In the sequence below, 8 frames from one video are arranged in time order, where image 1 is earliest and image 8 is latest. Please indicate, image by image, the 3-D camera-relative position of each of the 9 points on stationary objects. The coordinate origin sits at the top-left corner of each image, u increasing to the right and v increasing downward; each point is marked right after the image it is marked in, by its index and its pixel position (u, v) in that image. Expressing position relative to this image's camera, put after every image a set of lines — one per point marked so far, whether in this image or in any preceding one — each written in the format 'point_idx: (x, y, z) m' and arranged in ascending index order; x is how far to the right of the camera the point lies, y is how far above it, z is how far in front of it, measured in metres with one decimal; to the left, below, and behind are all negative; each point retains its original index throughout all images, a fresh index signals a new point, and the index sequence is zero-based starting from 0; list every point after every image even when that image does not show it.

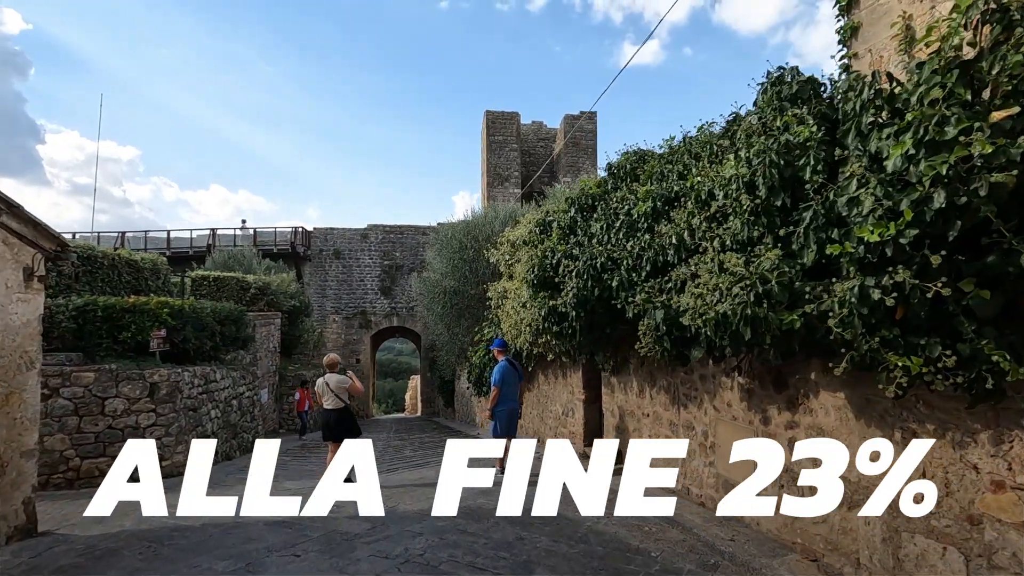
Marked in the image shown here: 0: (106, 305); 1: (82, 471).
0: (-6.1, -0.2, +8.1) m
1: (-6.0, -2.6, +7.5) m
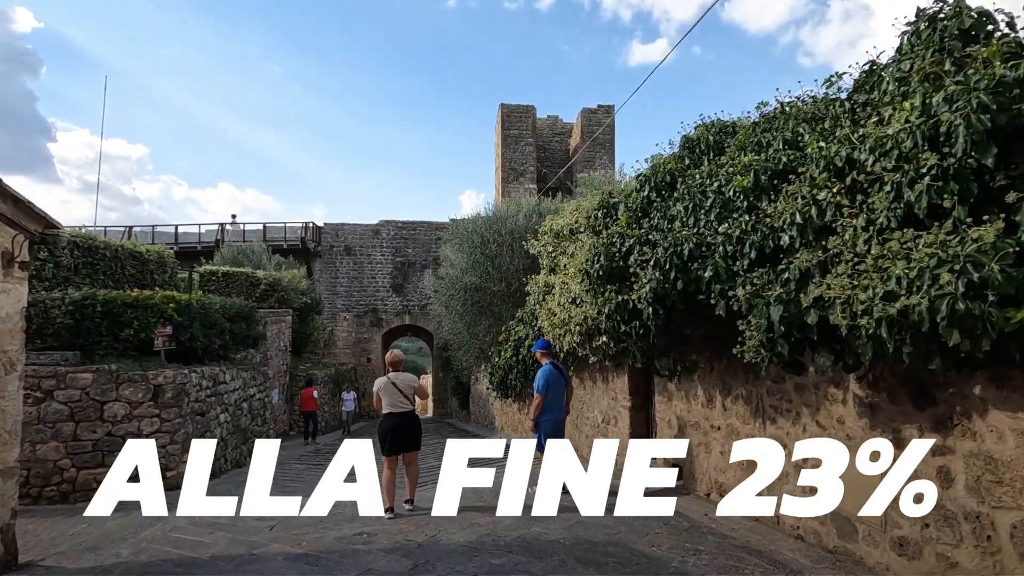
0: (-5.6, -0.1, +7.4) m
1: (-5.4, -2.5, +6.7) m
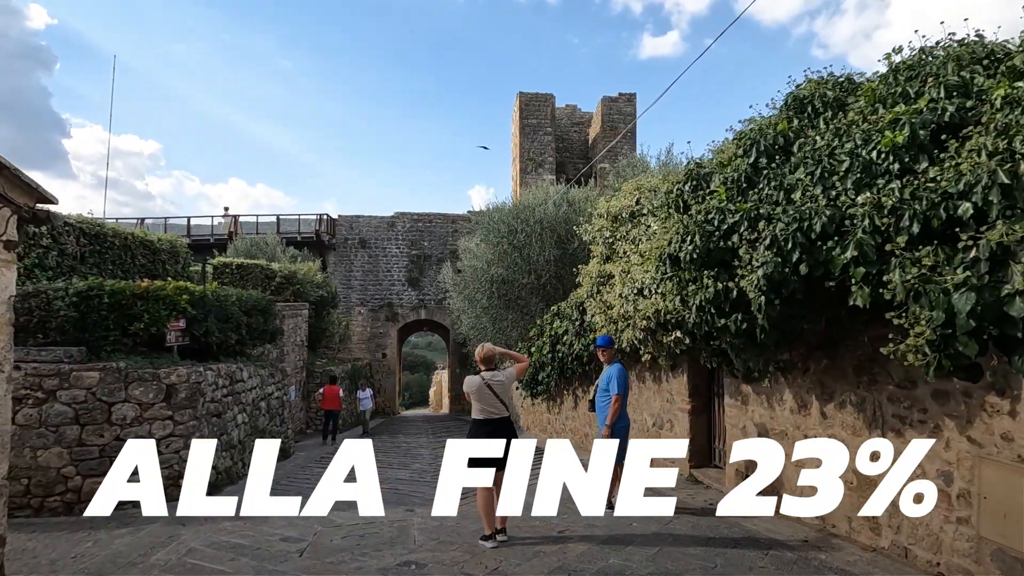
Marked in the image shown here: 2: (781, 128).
0: (-5.0, 0.0, +6.7) m
1: (-4.9, -2.3, +6.1) m
2: (+2.0, +1.2, +3.9) m
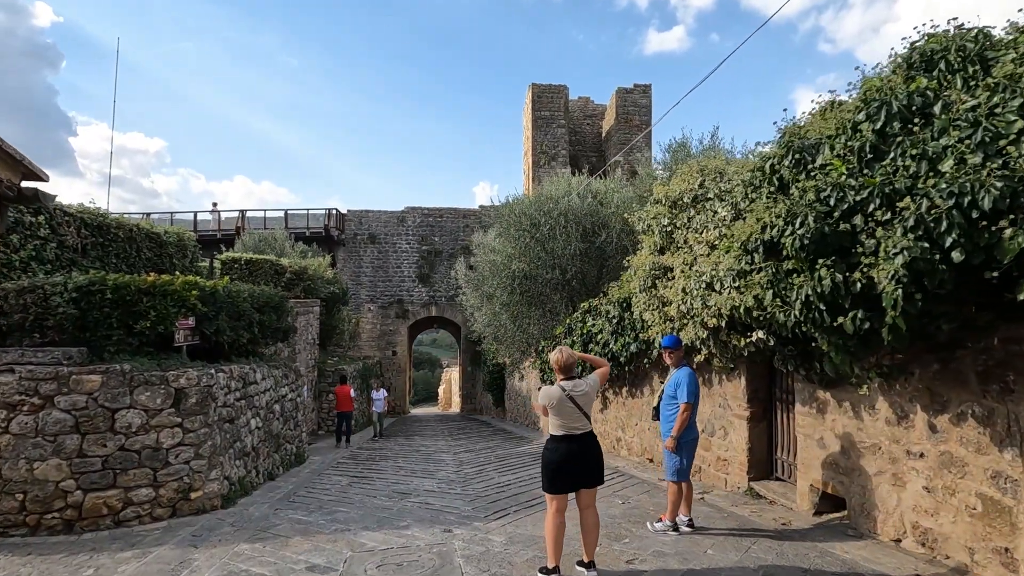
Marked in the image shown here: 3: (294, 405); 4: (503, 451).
0: (-4.5, 0.0, +6.1) m
1: (-4.4, -2.3, +5.5) m
2: (+2.4, +1.2, +3.3) m
3: (-4.1, -2.2, +10.1) m
4: (-0.2, -3.3, +10.8) m
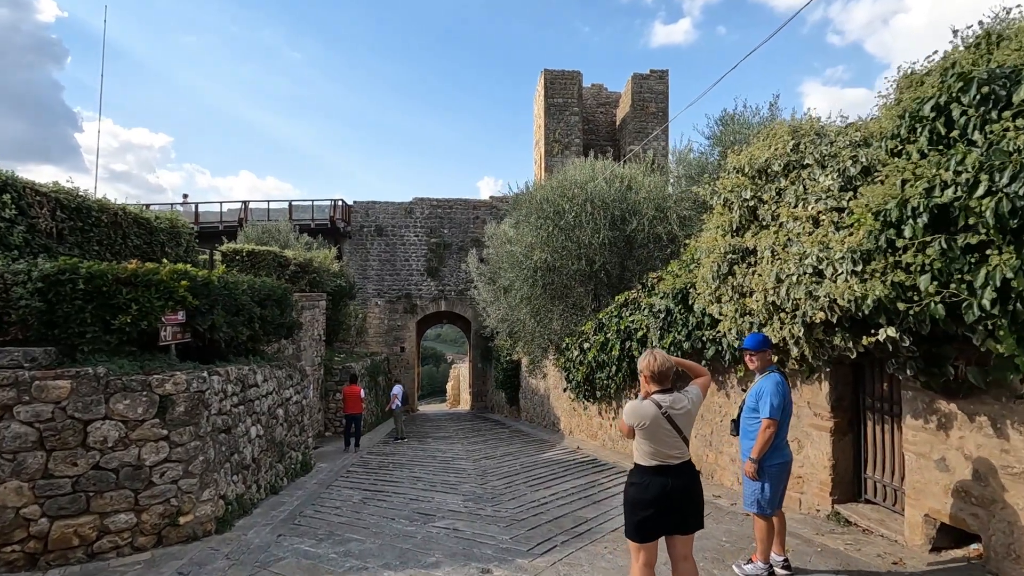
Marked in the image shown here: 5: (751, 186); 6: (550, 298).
0: (-4.1, +0.2, +5.2) m
1: (-4.0, -2.2, +4.6) m
2: (+2.8, +1.3, +2.3) m
3: (-3.7, -2.1, +9.2) m
4: (+0.3, -3.1, +9.9) m
5: (+2.1, +0.9, +4.7) m
6: (+0.9, -0.2, +12.1) m
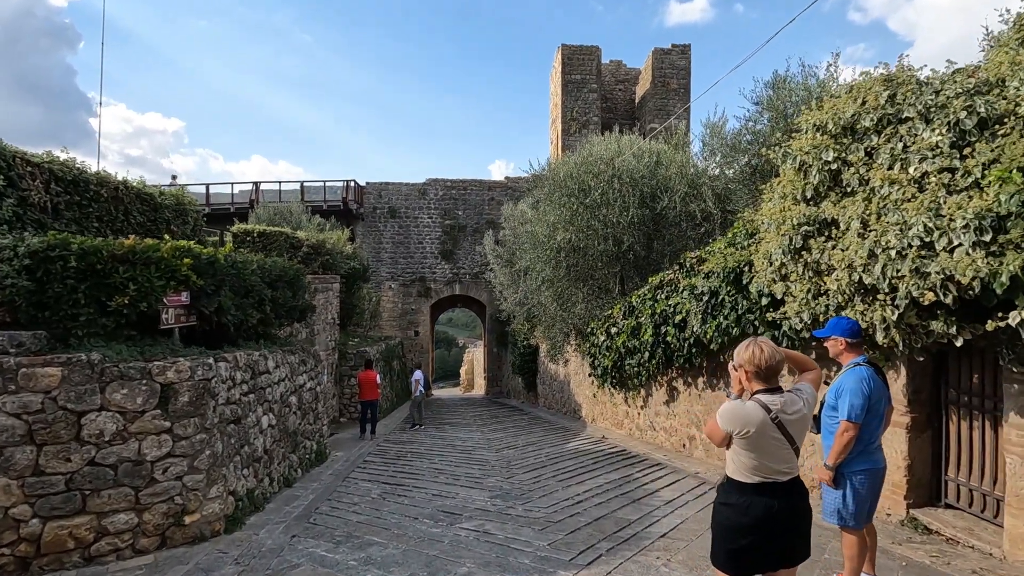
0: (-3.8, +0.4, +4.7) m
1: (-3.6, -2.0, +4.2) m
2: (+3.1, +1.4, +1.6) m
3: (-3.3, -1.8, +8.8) m
4: (+0.7, -2.8, +9.4) m
5: (+2.4, +1.1, +4.1) m
6: (+1.3, +0.2, +11.5) m
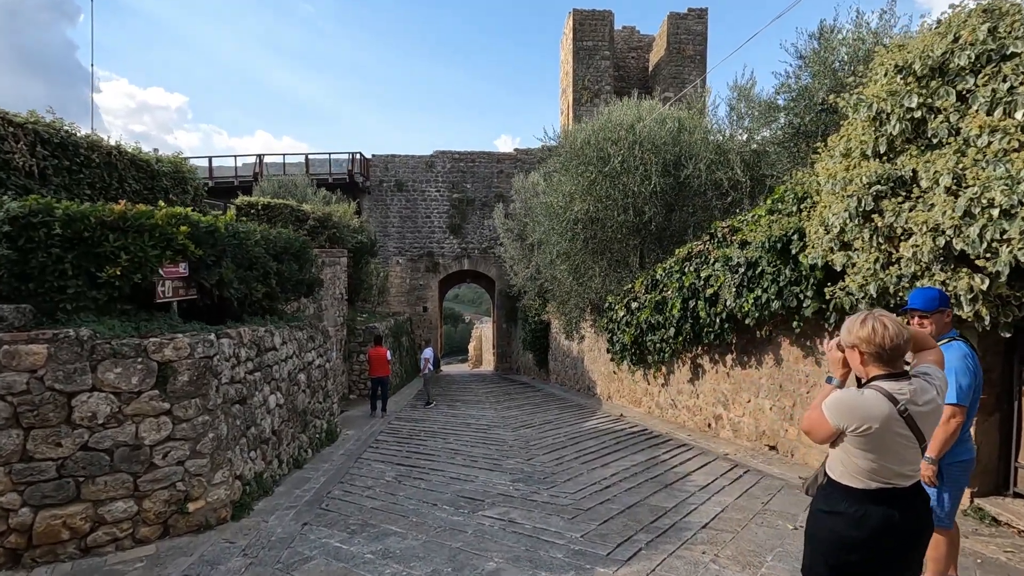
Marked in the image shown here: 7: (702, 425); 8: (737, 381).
0: (-3.5, +0.6, +4.3) m
1: (-3.4, -1.8, +3.9) m
2: (+3.3, +1.5, +1.1) m
3: (-3.0, -1.3, +8.5) m
4: (+1.0, -2.3, +9.0) m
5: (+2.6, +1.3, +3.6) m
6: (+1.6, +0.7, +11.0) m
7: (+2.8, -2.0, +7.9) m
8: (+3.0, -1.2, +7.1) m
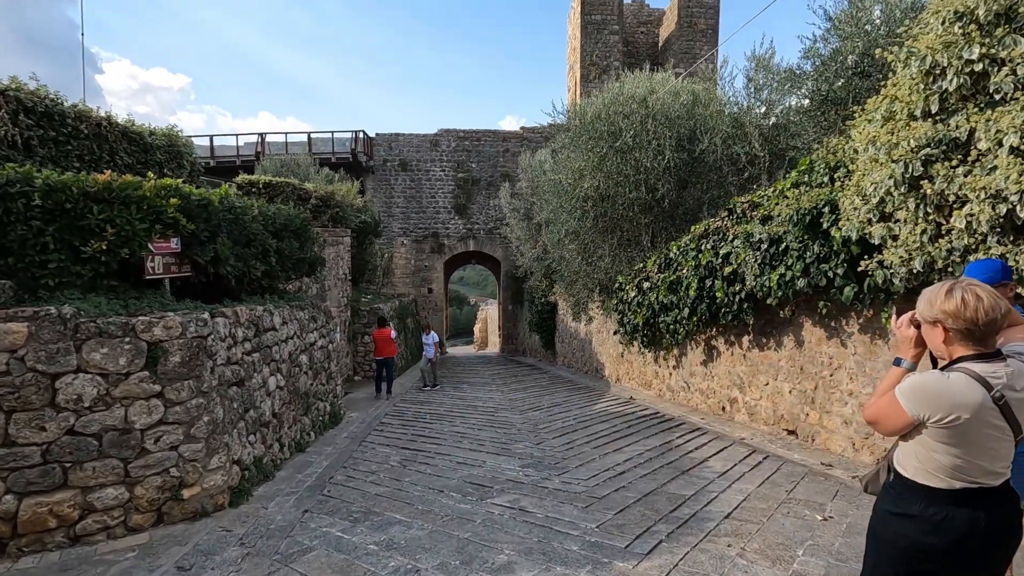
0: (-3.4, +0.8, +4.0) m
1: (-3.3, -1.6, +3.7) m
2: (+3.3, +1.6, +0.7) m
3: (-2.9, -1.0, +8.2) m
4: (+1.1, -2.0, +8.8) m
5: (+2.7, +1.4, +3.2) m
6: (+1.8, +1.1, +10.7) m
7: (+2.9, -1.7, +7.7) m
8: (+3.1, -1.0, +6.8) m
